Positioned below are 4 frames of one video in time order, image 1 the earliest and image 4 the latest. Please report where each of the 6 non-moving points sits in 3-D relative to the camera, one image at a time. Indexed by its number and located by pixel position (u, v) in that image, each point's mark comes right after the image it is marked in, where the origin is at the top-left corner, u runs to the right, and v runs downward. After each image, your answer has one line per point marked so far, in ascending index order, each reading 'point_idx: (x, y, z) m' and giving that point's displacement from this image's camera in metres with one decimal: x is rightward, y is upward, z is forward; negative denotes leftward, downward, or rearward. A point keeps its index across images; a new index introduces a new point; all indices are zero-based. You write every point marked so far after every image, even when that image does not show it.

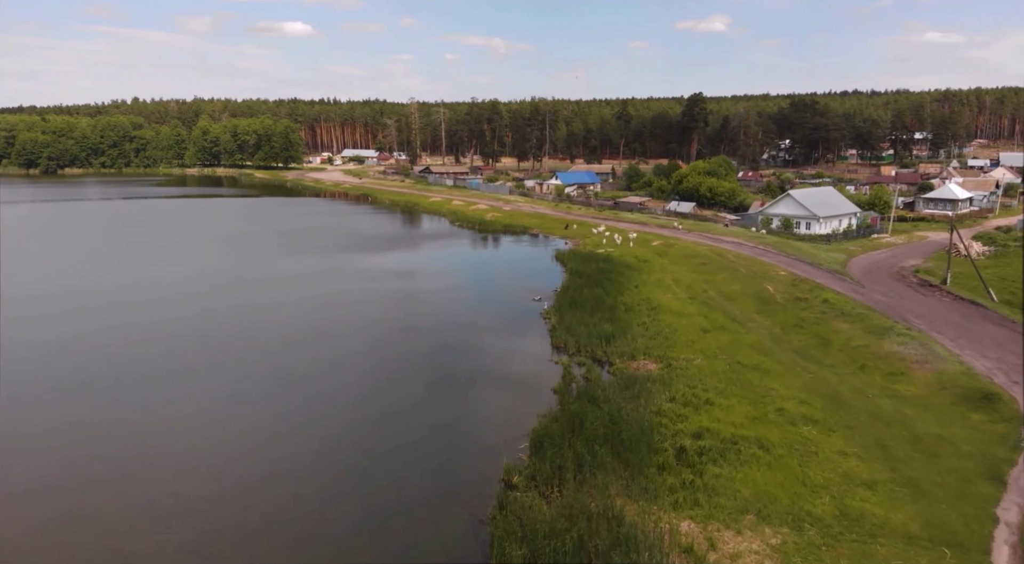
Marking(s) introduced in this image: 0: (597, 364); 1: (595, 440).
0: (+2.5, -2.5, +18.3) m
1: (+1.7, -3.2, +12.5) m
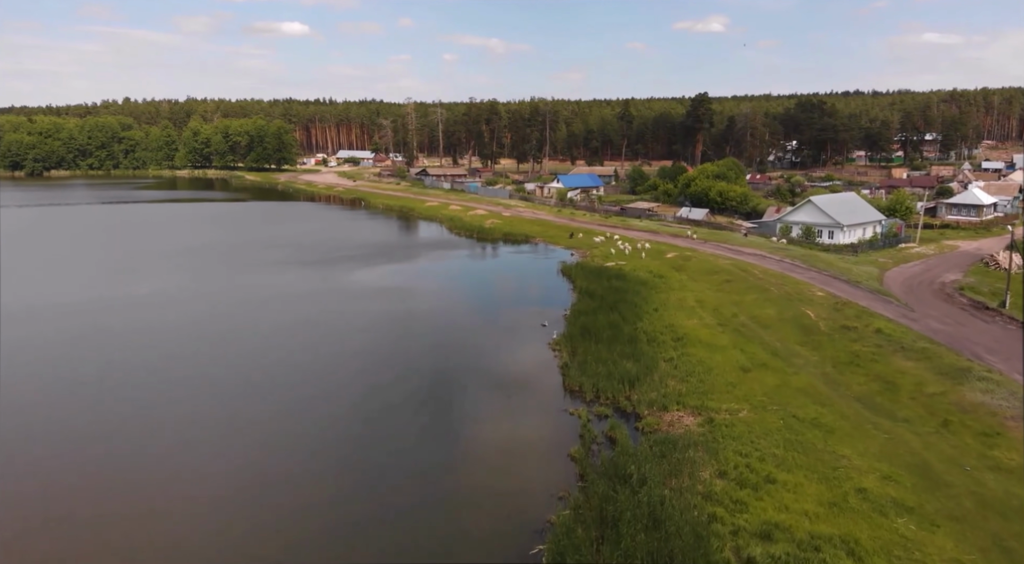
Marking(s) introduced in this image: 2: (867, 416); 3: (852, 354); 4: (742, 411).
0: (+2.7, -3.3, +15.3) m
1: (+1.9, -4.1, +9.5) m
2: (+8.4, -3.1, +14.5) m
3: (+10.0, -2.1, +18.0) m
4: (+5.5, -3.1, +14.8) m
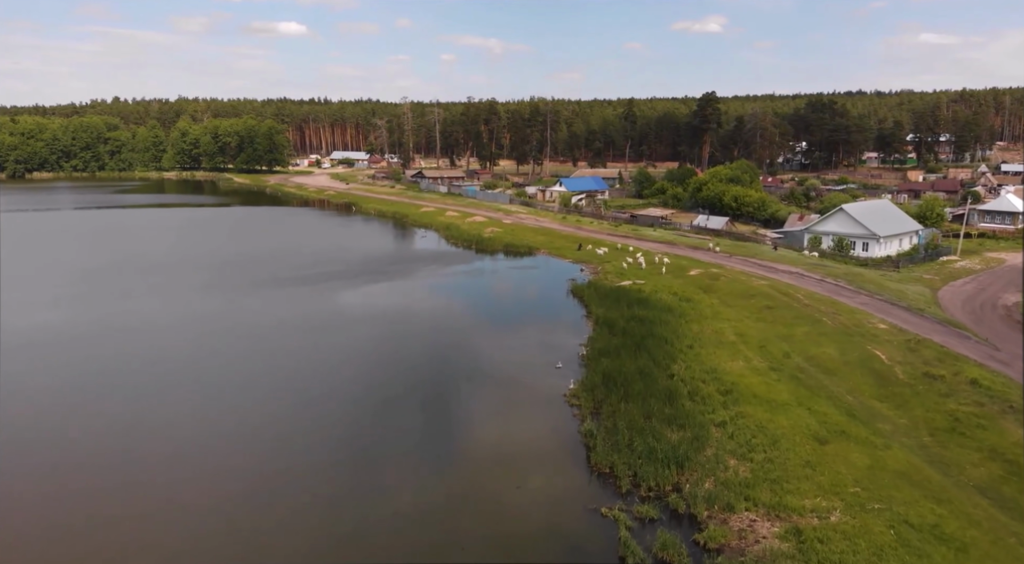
0: (+2.9, -4.3, +11.5) m
1: (+2.1, -5.1, +5.7) m
2: (+8.6, -4.1, +10.7) m
3: (+10.2, -3.1, +14.3) m
4: (+5.7, -4.1, +11.0) m
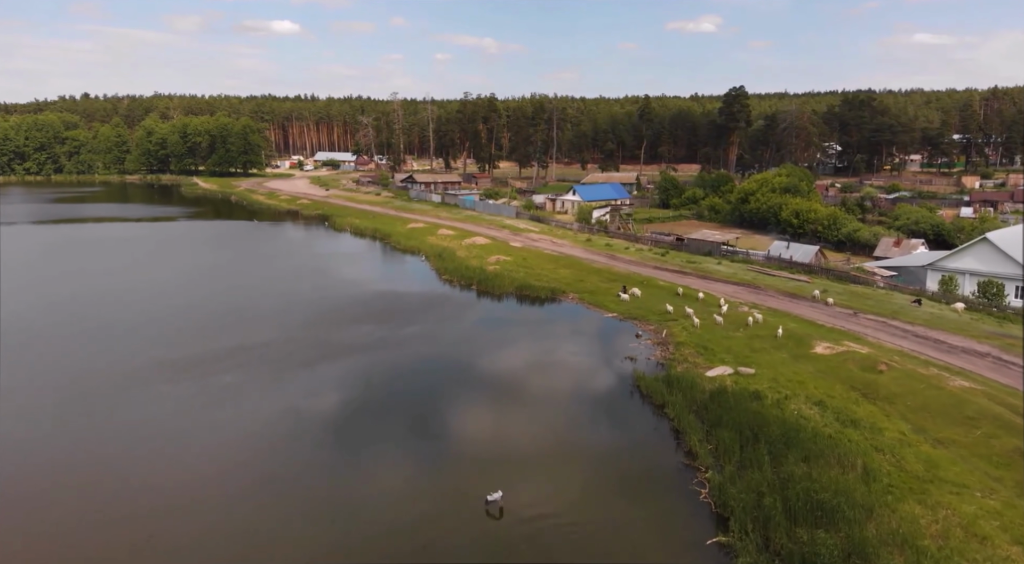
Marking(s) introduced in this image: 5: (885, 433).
0: (+3.8, -6.9, +1.0) m
1: (+3.1, -7.7, -4.8) m
2: (+9.5, -6.7, +0.3) m
3: (+11.1, -5.7, +3.8) m
4: (+6.6, -6.6, +0.6) m
5: (+8.1, -3.3, +14.4) m
